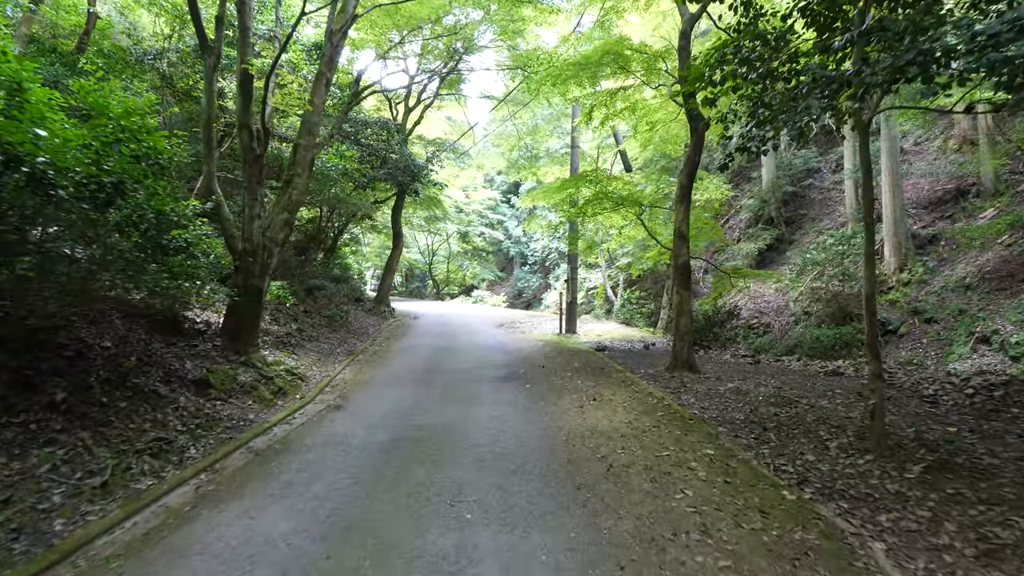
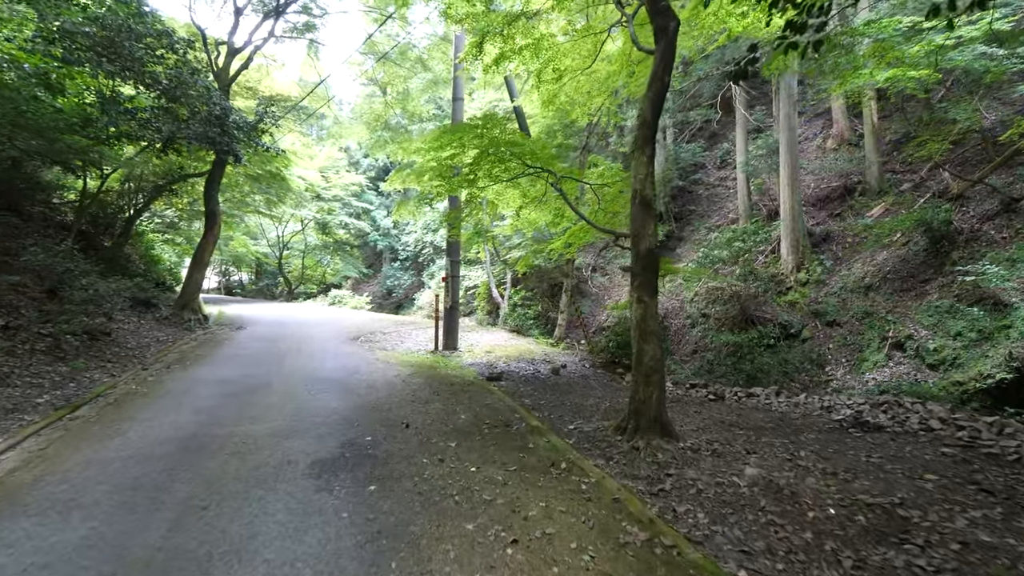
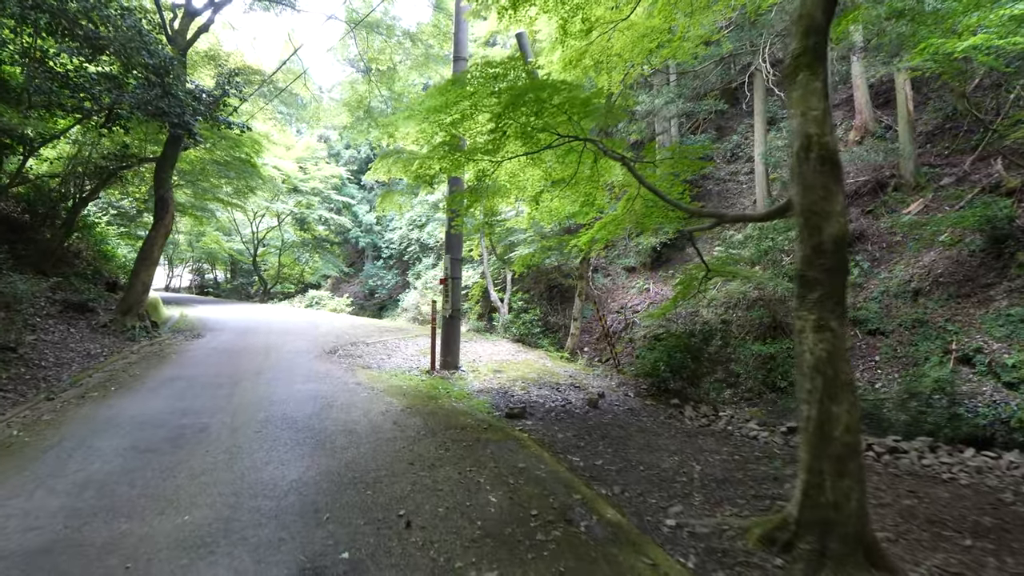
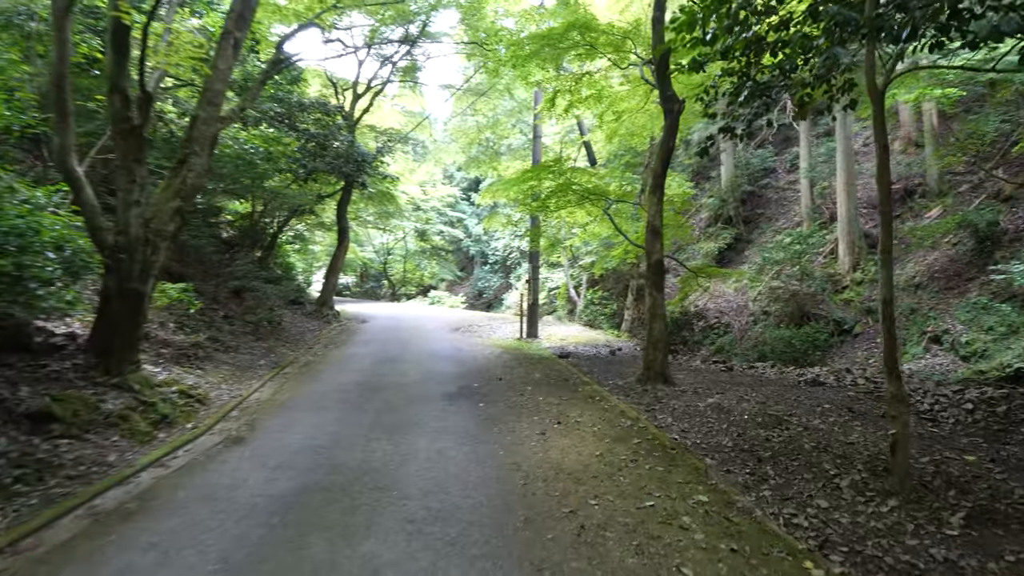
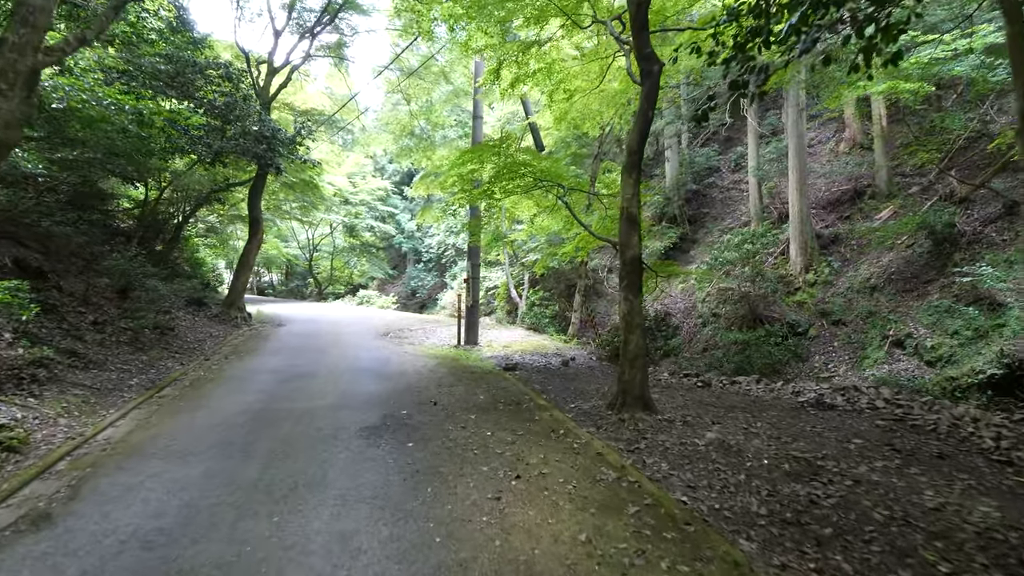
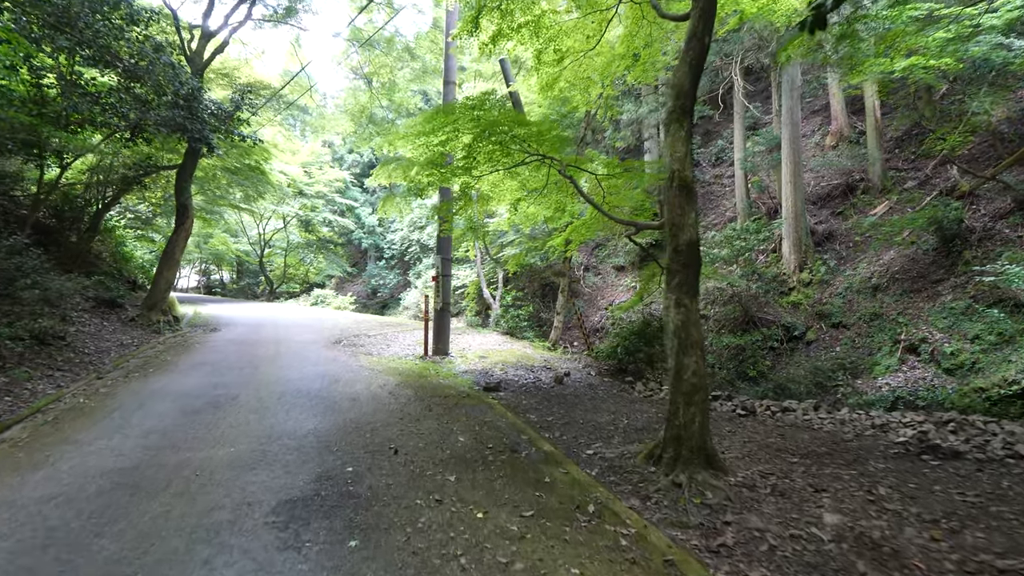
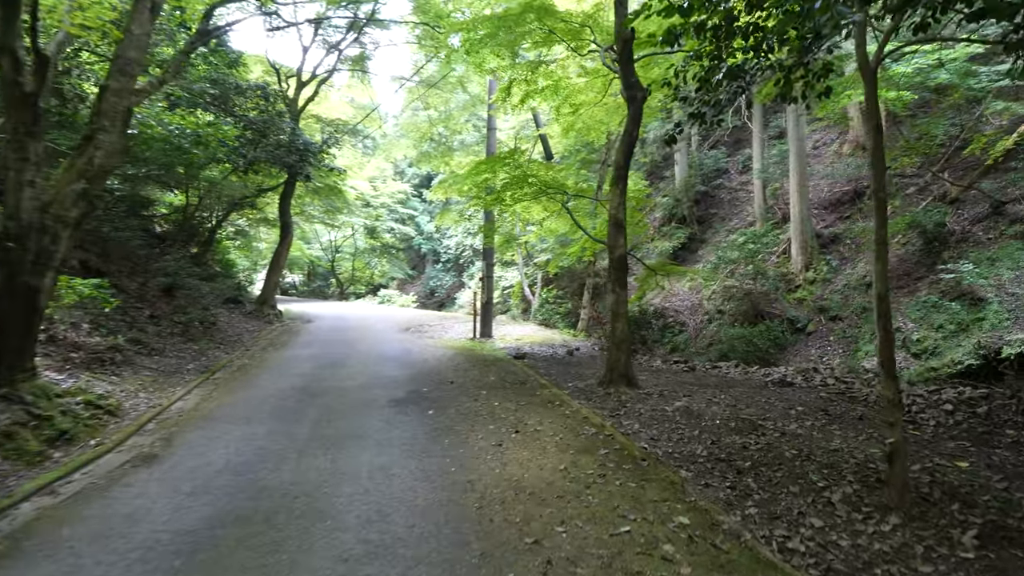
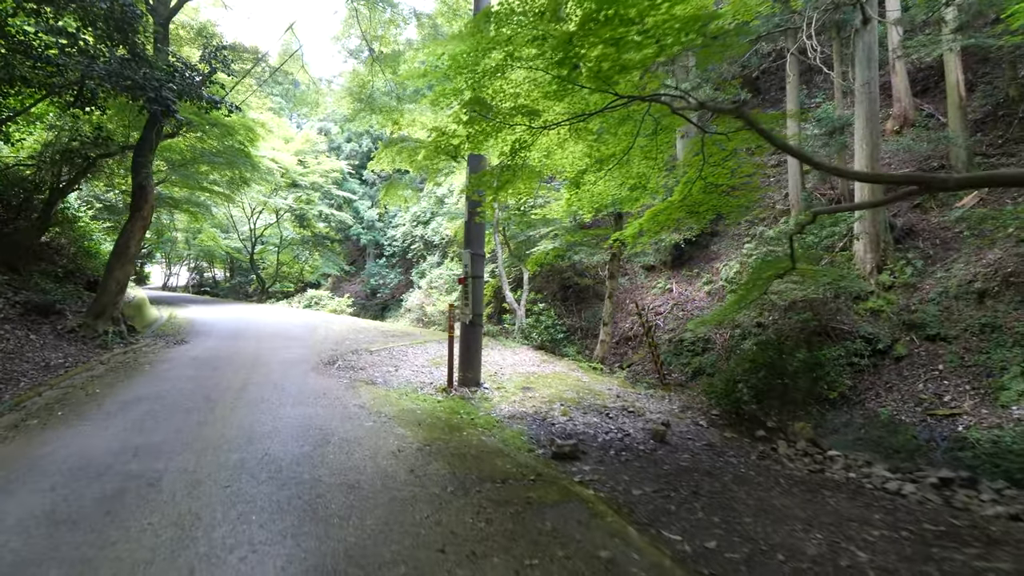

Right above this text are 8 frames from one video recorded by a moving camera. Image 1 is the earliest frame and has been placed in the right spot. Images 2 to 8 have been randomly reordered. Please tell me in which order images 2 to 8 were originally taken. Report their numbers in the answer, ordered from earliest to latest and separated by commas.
4, 7, 5, 2, 6, 3, 8
